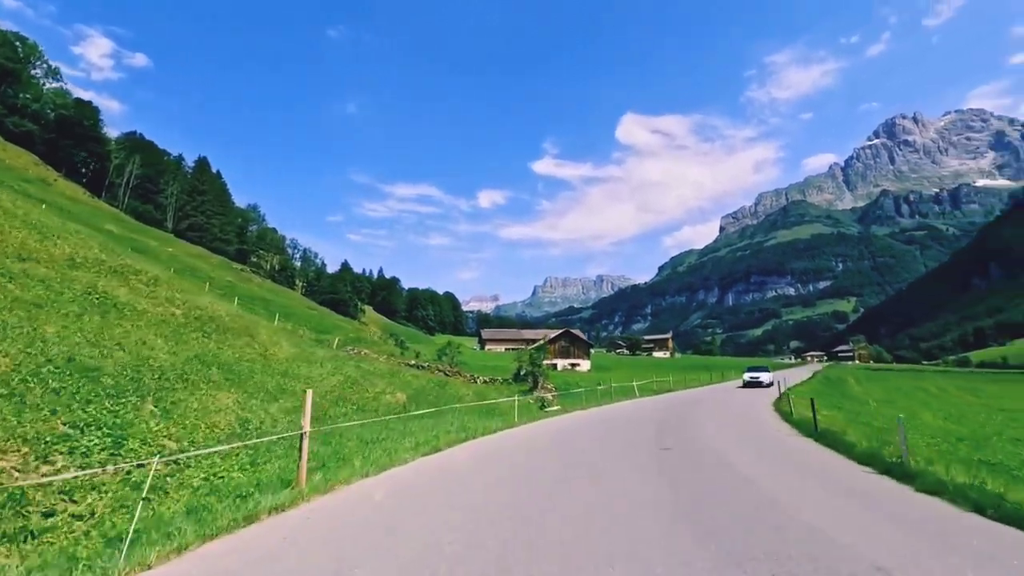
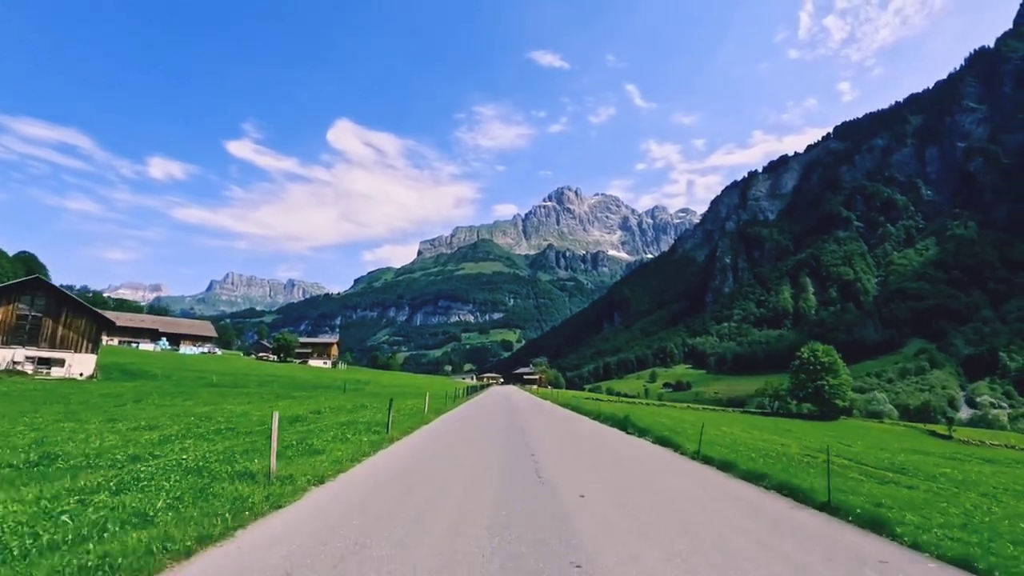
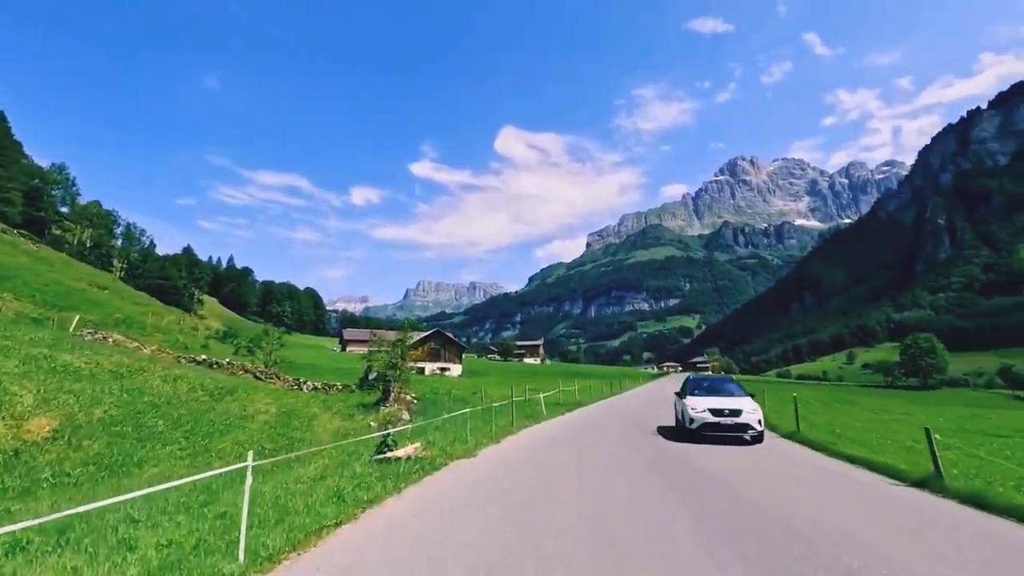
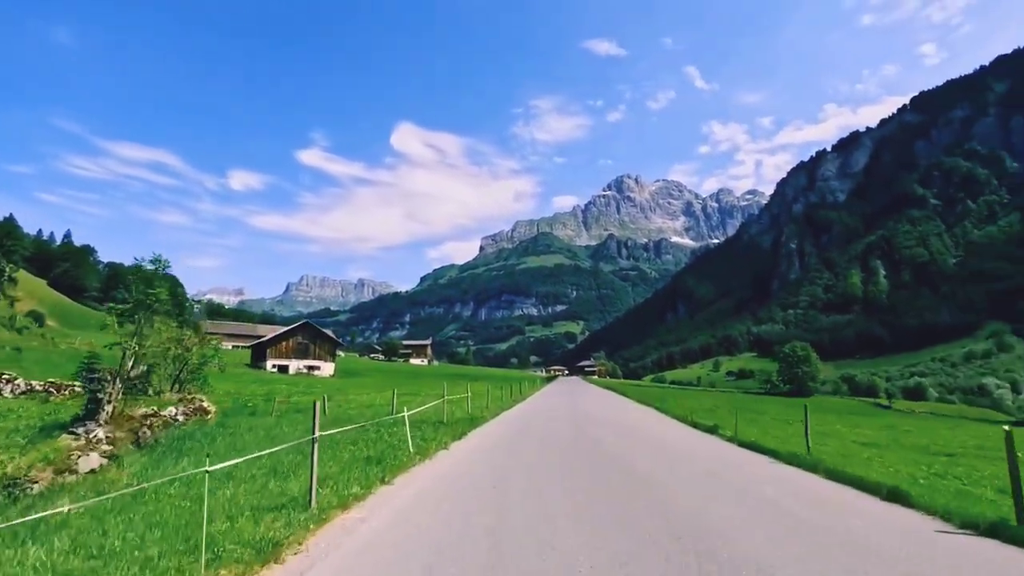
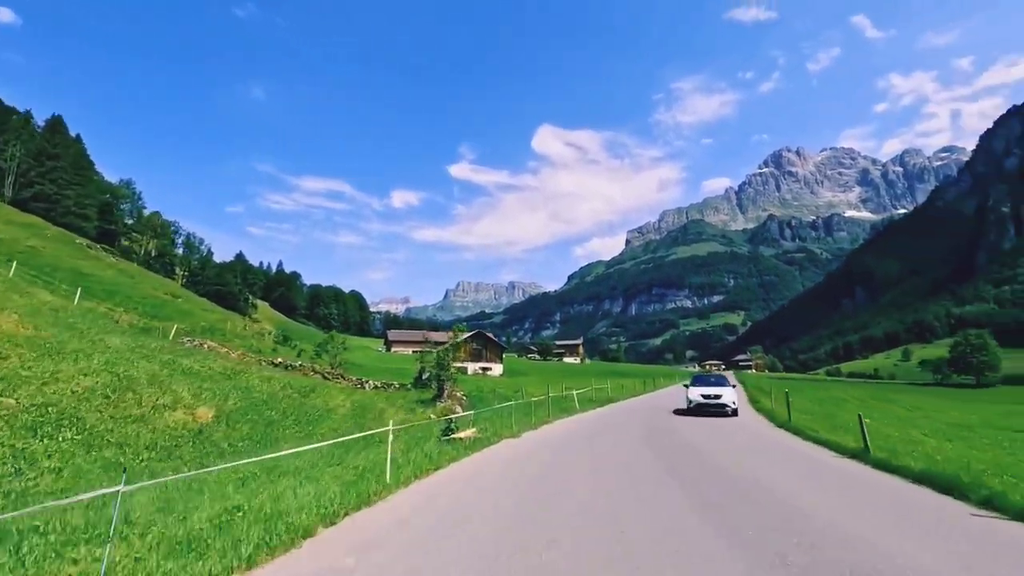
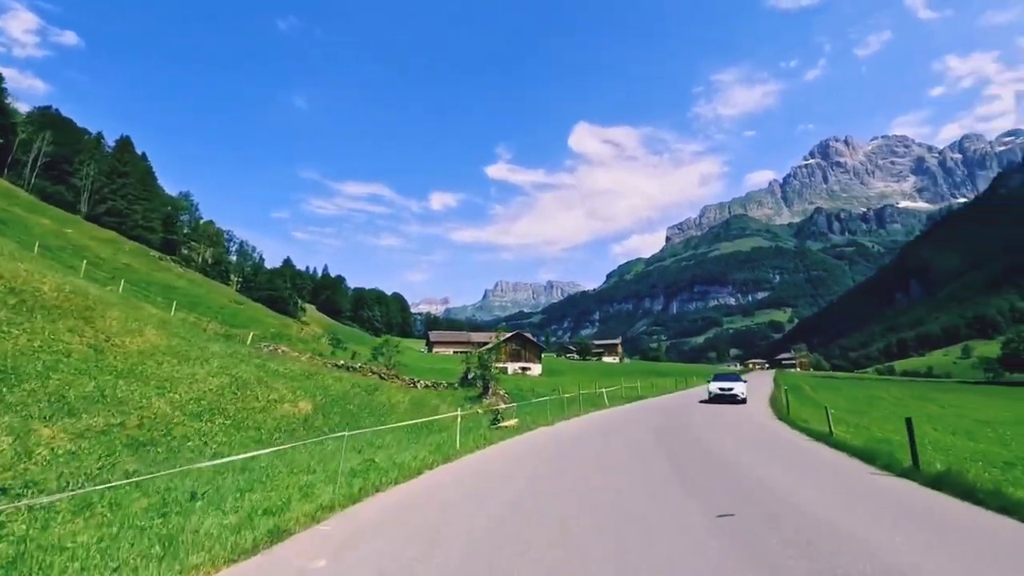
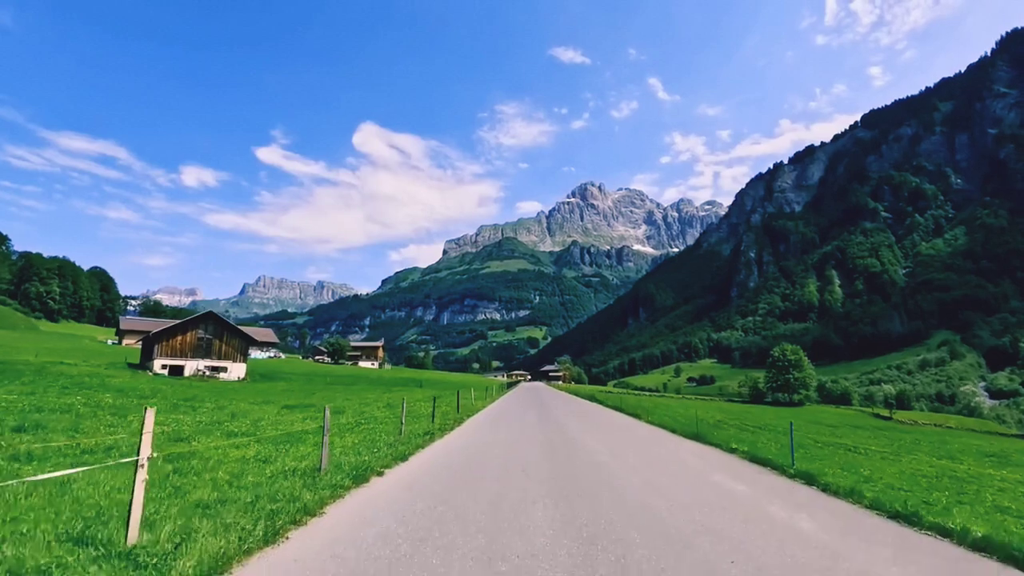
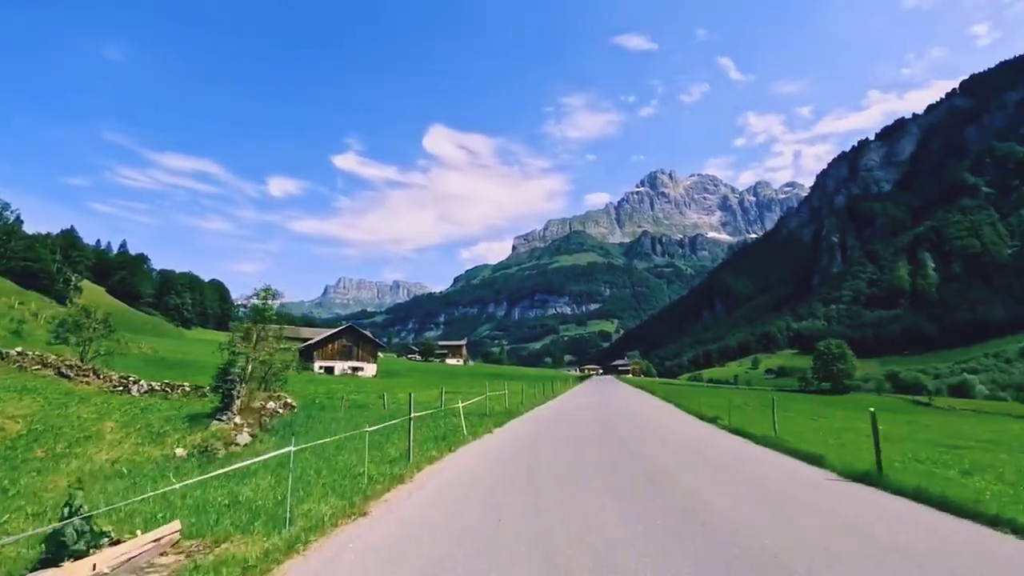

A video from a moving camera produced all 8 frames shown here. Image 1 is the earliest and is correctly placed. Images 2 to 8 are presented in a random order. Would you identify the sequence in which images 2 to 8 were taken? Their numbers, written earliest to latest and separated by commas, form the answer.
6, 5, 3, 8, 4, 7, 2
